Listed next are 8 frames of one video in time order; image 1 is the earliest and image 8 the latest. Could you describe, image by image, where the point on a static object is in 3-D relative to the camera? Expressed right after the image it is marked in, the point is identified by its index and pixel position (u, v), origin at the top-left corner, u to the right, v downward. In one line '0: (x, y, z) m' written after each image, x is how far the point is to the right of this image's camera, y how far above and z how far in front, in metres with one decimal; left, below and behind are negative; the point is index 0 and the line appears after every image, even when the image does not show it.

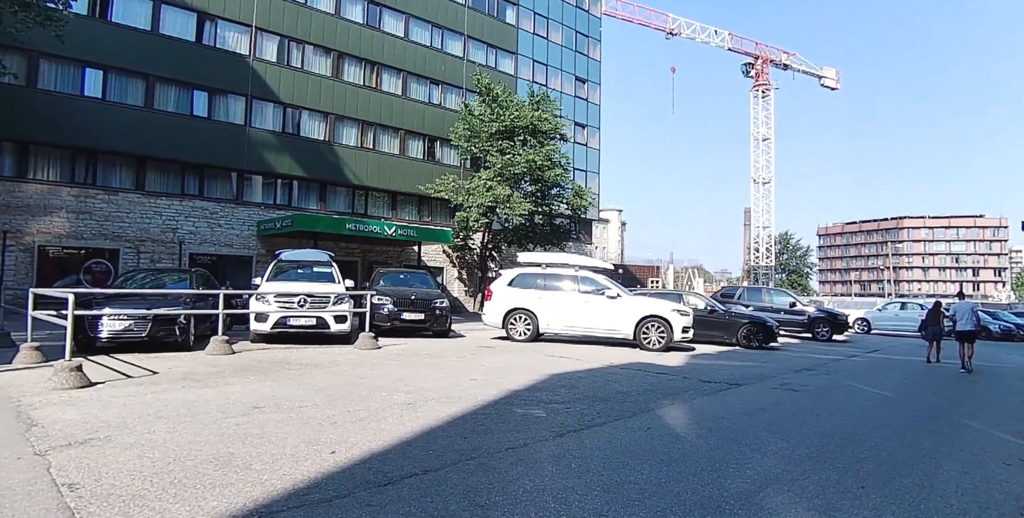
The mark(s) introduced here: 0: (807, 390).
0: (+4.8, -2.1, +10.1) m
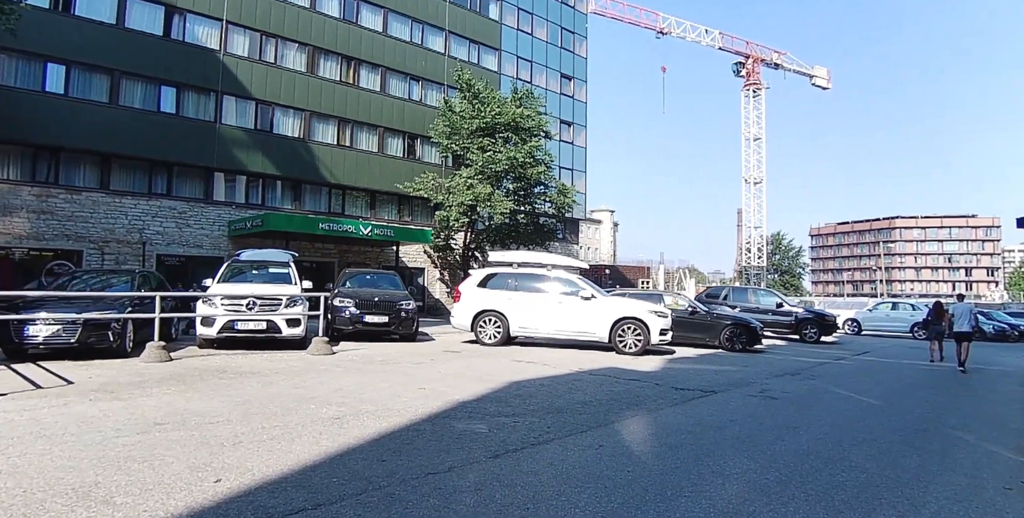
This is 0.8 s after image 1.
0: (+4.1, -2.1, +9.3) m
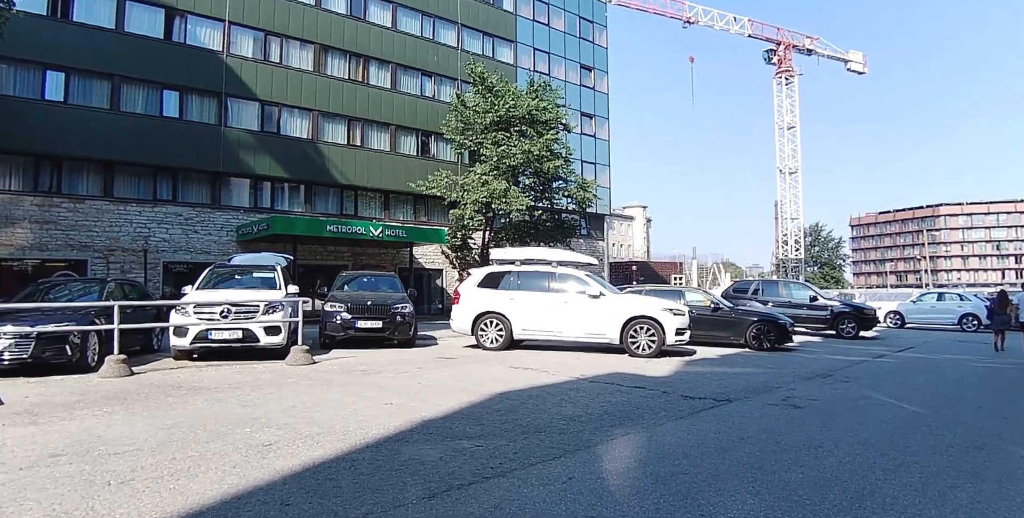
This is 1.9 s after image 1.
0: (+3.9, -1.9, +8.0) m
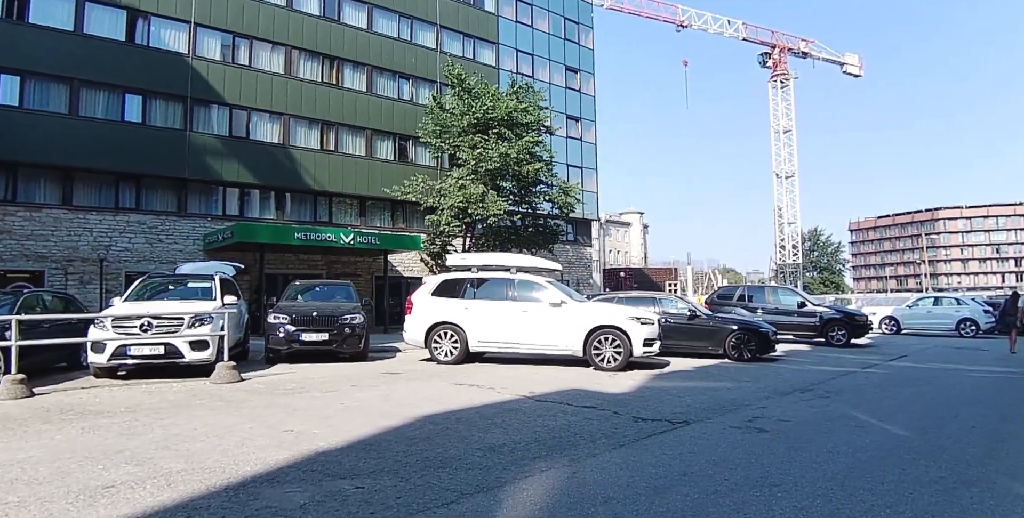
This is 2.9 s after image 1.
0: (+3.0, -1.9, +6.9) m
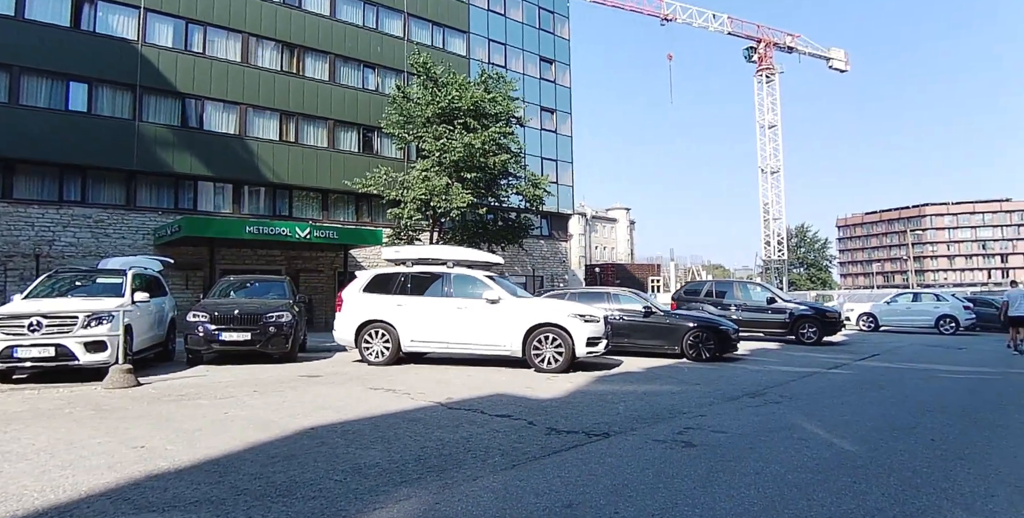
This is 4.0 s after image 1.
0: (+2.0, -1.8, +6.1) m
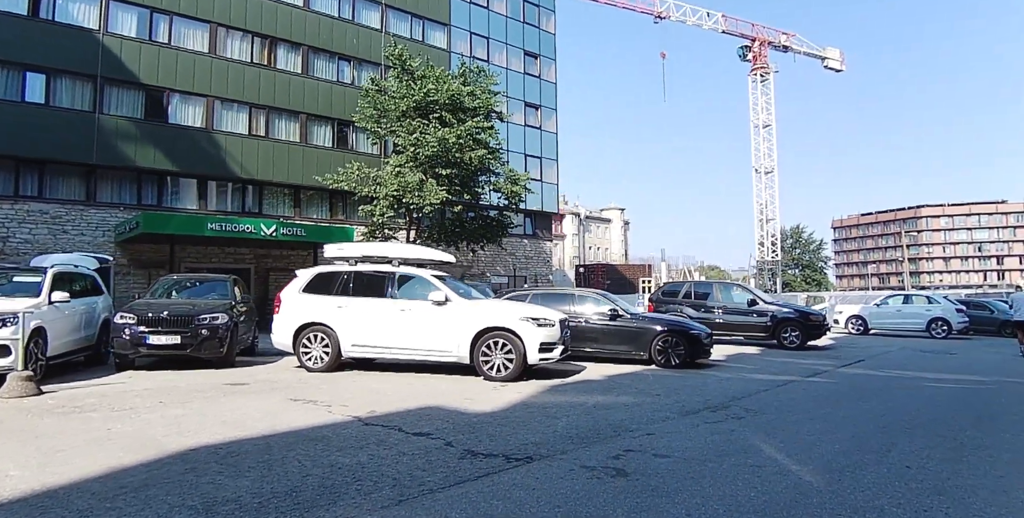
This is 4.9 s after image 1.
0: (+1.2, -1.8, +5.2) m
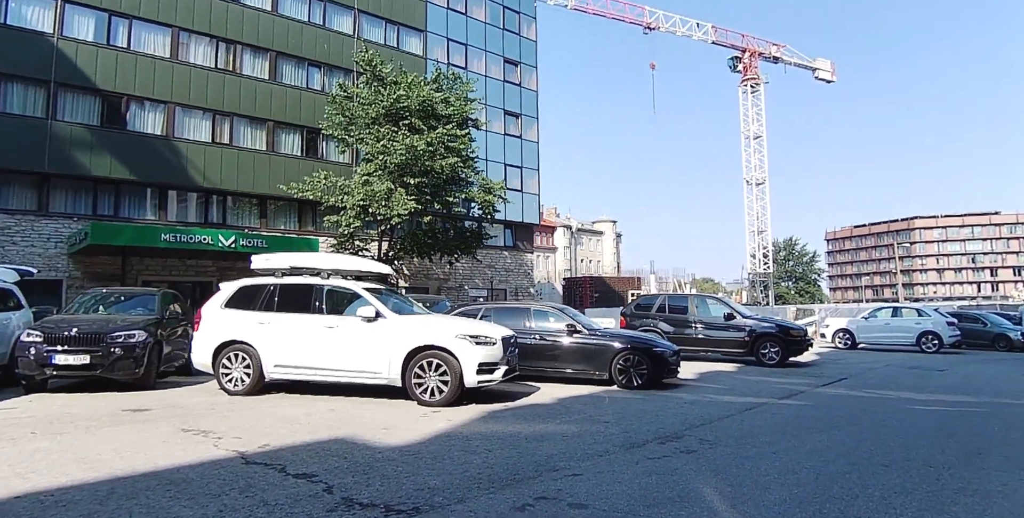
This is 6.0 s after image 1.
0: (+0.4, -1.8, +4.3) m
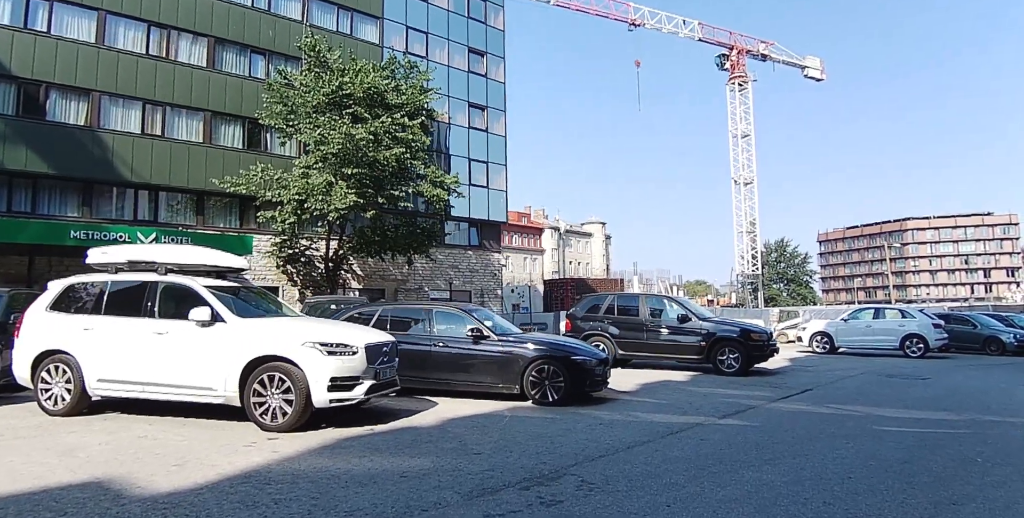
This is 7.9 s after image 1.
0: (-1.1, -1.7, +2.7) m
